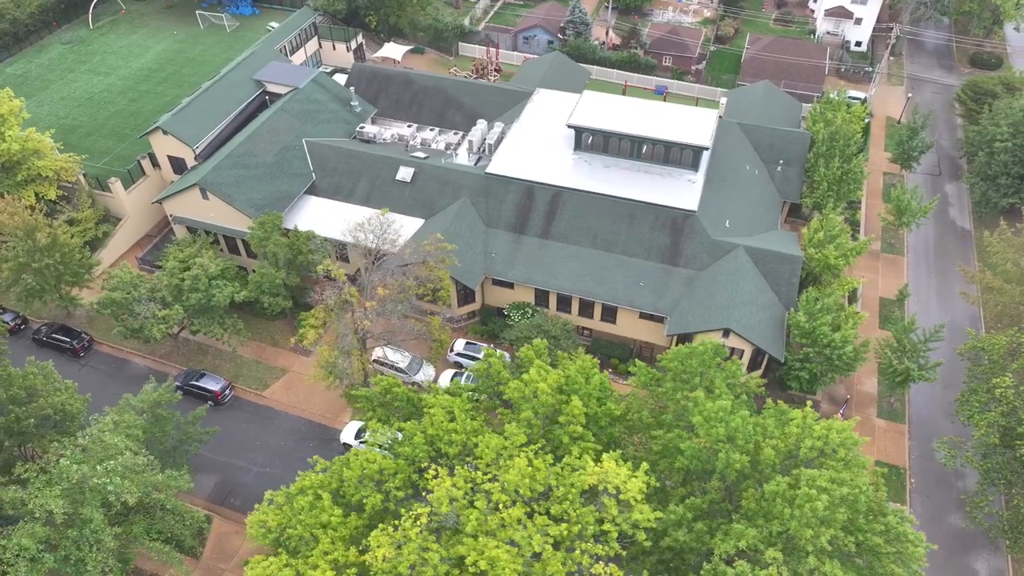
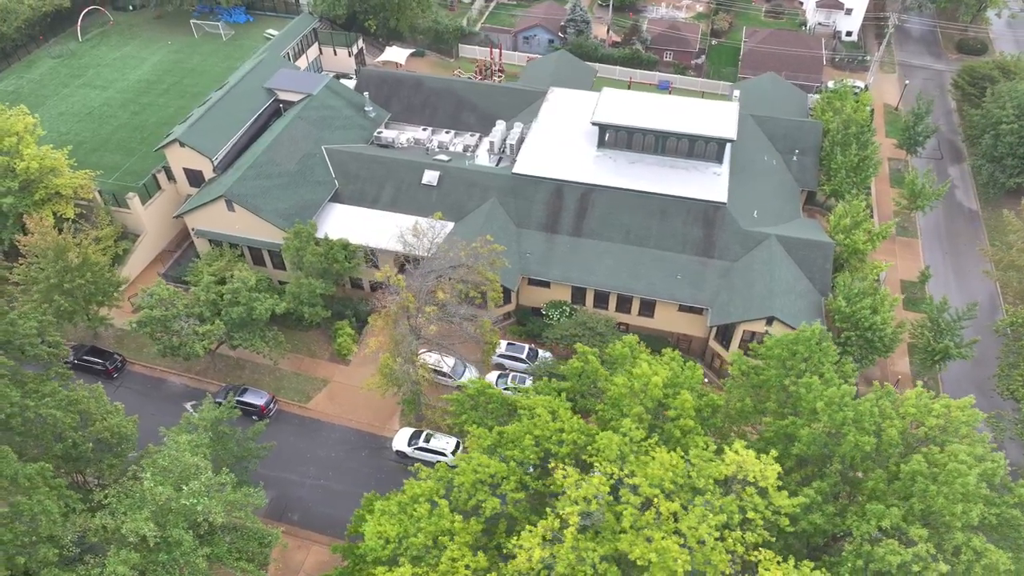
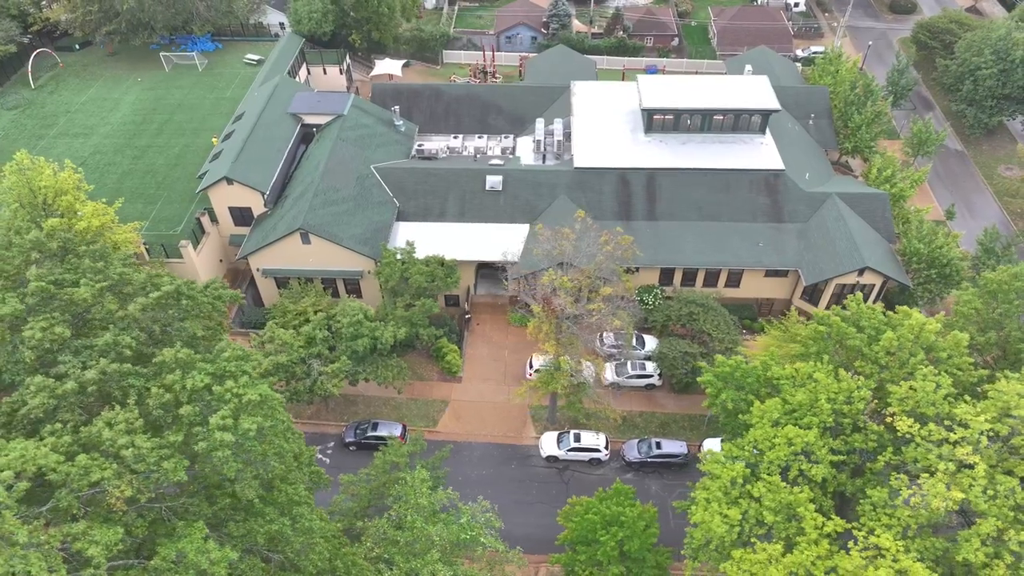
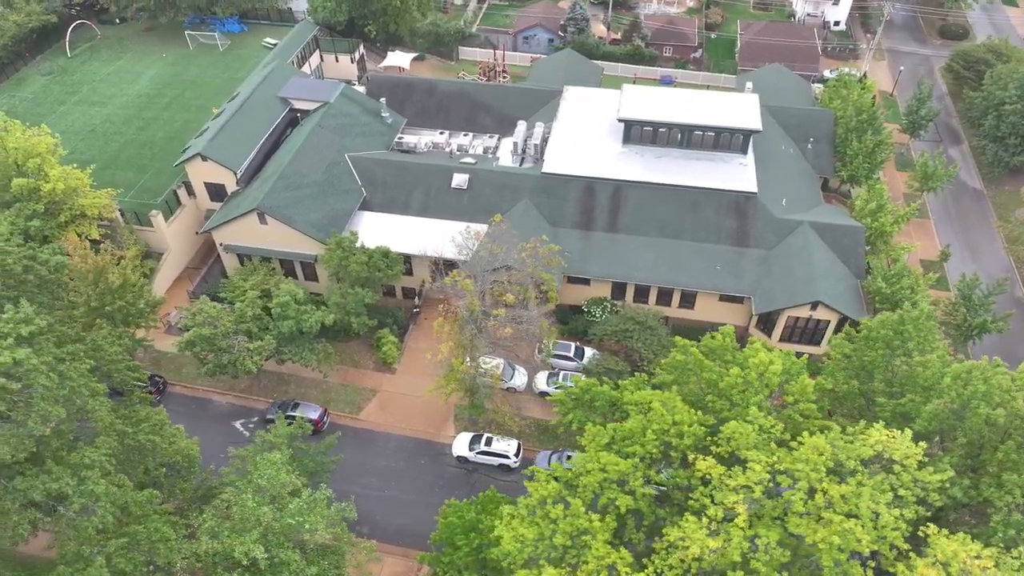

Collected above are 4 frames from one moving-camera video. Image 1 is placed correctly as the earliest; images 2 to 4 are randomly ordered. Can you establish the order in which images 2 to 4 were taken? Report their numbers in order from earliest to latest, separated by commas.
2, 4, 3
